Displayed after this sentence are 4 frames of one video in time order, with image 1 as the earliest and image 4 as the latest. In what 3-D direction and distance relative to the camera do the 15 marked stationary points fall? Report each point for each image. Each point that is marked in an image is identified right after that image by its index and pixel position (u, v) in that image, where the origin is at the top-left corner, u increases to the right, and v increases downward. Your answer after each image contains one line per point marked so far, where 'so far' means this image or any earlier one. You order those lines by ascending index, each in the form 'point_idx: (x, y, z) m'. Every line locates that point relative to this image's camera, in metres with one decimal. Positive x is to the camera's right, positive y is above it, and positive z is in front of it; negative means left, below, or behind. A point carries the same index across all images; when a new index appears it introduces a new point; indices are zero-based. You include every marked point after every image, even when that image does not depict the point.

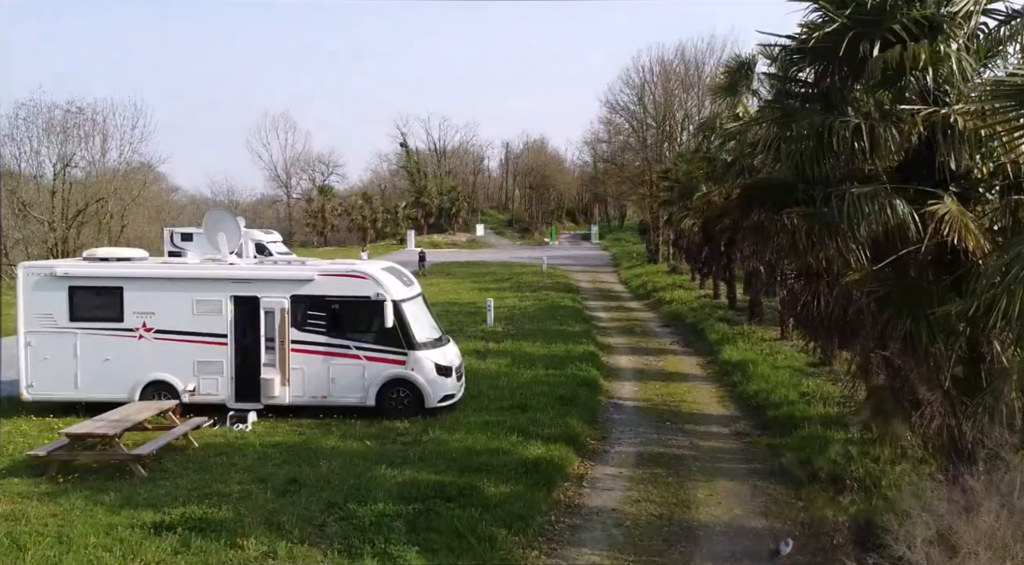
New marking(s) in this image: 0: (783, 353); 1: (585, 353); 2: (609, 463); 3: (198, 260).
0: (+5.2, -1.4, +16.6) m
1: (+1.5, -1.4, +17.6) m
2: (+1.2, -2.2, +10.7) m
3: (-4.6, +0.3, +12.5) m
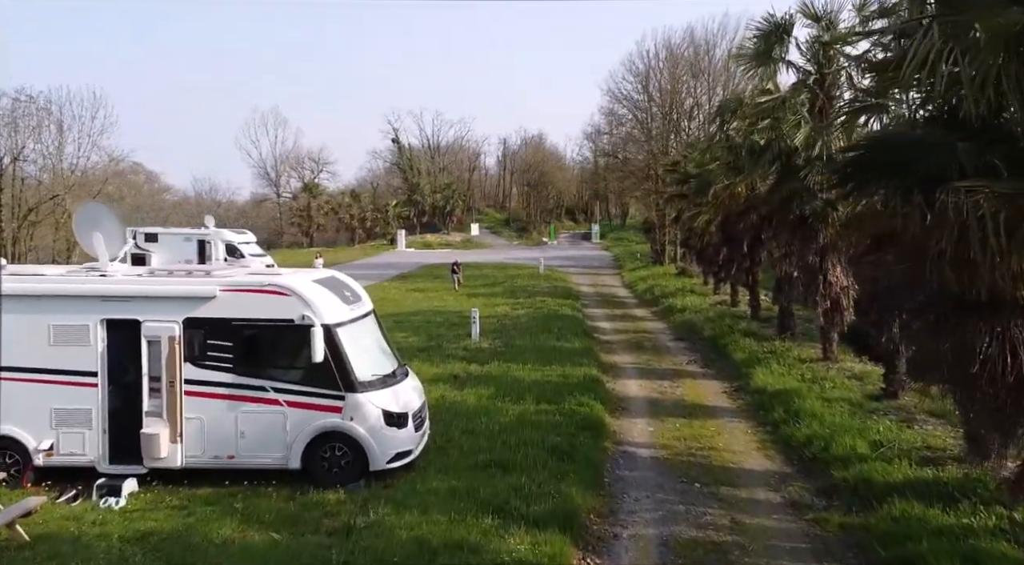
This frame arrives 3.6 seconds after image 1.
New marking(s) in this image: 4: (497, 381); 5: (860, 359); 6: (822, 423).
0: (+5.0, -1.6, +13.4) m
1: (+1.2, -1.6, +14.4) m
2: (+1.0, -2.4, +7.5) m
3: (-4.8, +0.1, +9.3) m
4: (-0.2, -1.6, +14.1) m
5: (+6.1, -1.4, +15.1) m
6: (+4.0, -1.8, +10.9) m
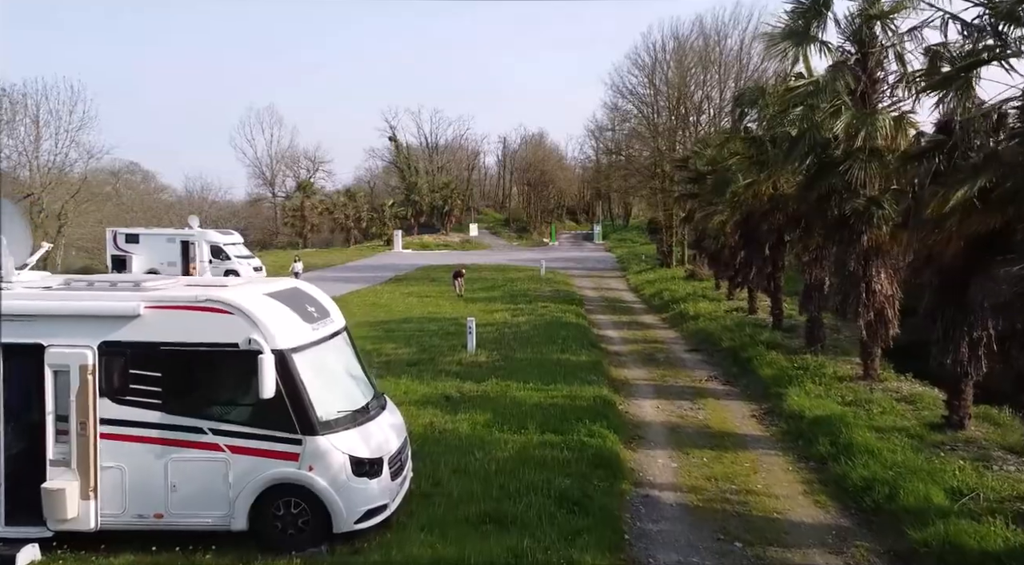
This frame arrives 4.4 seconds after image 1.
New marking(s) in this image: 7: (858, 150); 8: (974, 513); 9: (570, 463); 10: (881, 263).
0: (+5.0, -1.7, +11.6) m
1: (+1.2, -1.7, +12.7) m
2: (+1.0, -2.5, +5.8) m
3: (-4.8, 0.0, +7.6) m
4: (-0.3, -1.7, +12.3) m
5: (+6.1, -1.5, +13.3) m
6: (+3.9, -1.9, +9.2) m
7: (+5.0, +1.9, +12.5) m
8: (+4.1, -2.0, +7.6) m
9: (+0.6, -2.0, +9.4) m
10: (+5.5, +0.3, +12.7) m
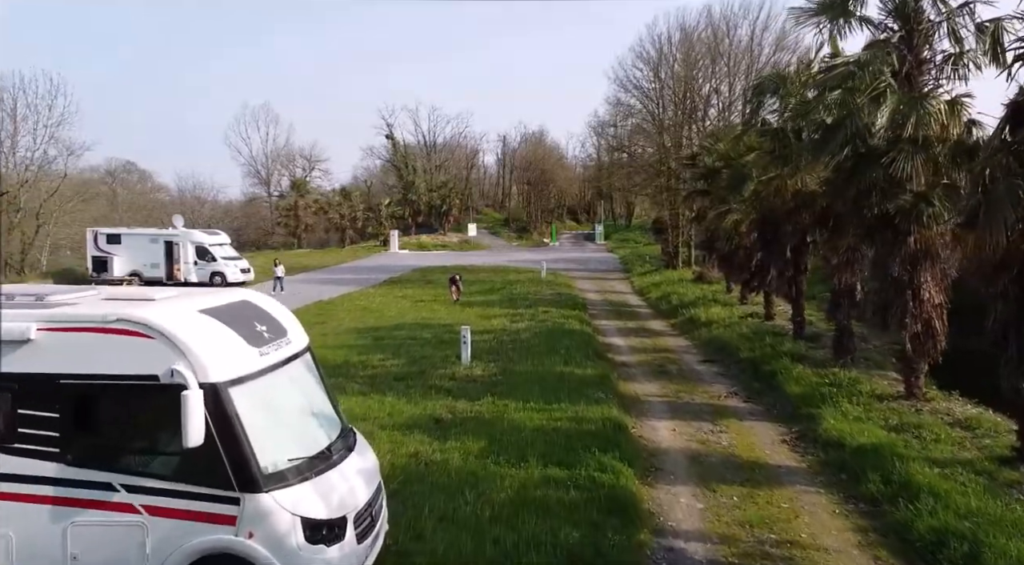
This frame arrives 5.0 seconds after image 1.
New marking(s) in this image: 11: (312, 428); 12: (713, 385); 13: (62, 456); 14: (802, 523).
0: (+5.0, -1.8, +10.1) m
1: (+1.2, -1.8, +11.2) m
2: (+0.9, -2.6, +4.3) m
3: (-4.9, -0.1, +6.0) m
4: (-0.3, -1.8, +10.8) m
5: (+6.1, -1.6, +11.8) m
6: (+3.9, -2.0, +7.6) m
7: (+5.0, +1.8, +11.0) m
8: (+4.0, -2.1, +6.1) m
9: (+0.6, -2.1, +7.9) m
10: (+5.4, +0.2, +11.2) m
11: (-1.4, -1.1, +6.2) m
12: (+3.4, -1.8, +14.7) m
13: (-2.9, -1.1, +5.5) m
14: (+2.7, -2.3, +8.1) m
